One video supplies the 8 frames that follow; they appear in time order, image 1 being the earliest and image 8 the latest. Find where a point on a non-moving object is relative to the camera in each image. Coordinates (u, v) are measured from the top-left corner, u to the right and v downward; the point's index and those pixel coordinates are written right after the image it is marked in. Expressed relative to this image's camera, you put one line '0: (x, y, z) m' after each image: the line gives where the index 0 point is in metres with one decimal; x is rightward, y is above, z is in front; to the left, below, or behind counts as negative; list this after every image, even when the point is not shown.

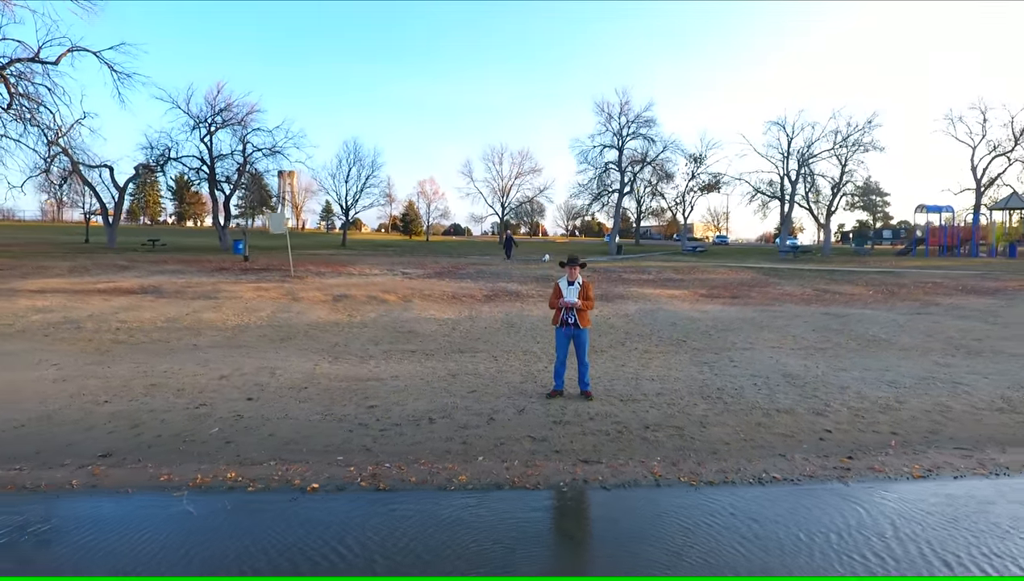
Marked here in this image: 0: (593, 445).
0: (+0.8, -1.4, +5.8) m
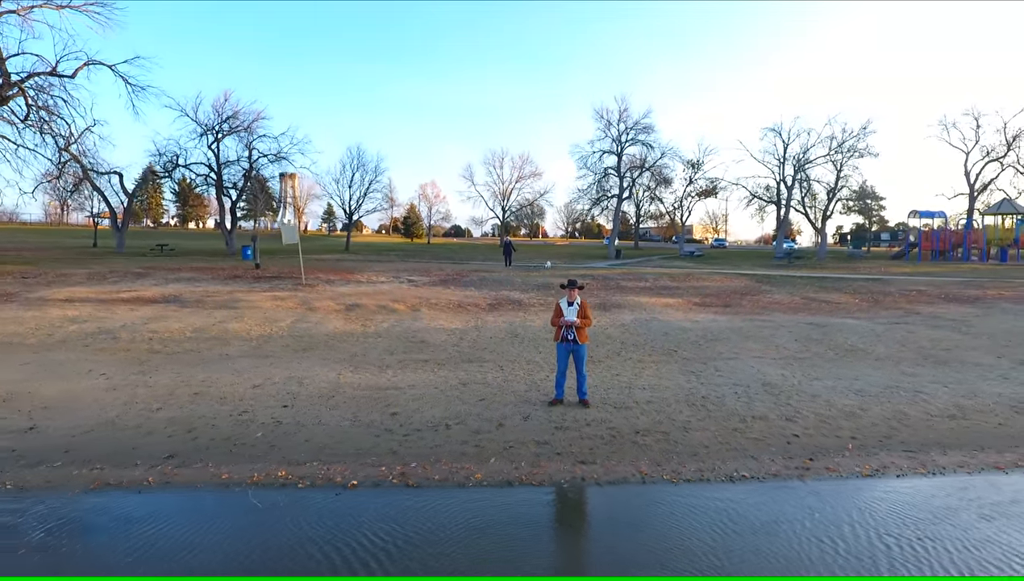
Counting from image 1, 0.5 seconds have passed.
0: (+0.8, -1.7, +6.7) m
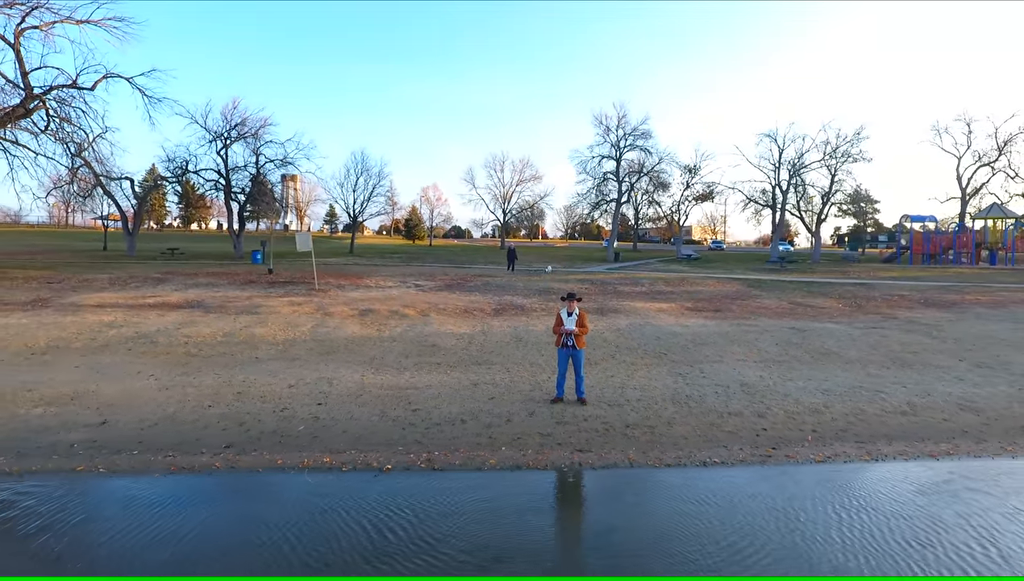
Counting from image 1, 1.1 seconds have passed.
0: (+0.9, -1.9, +7.8) m
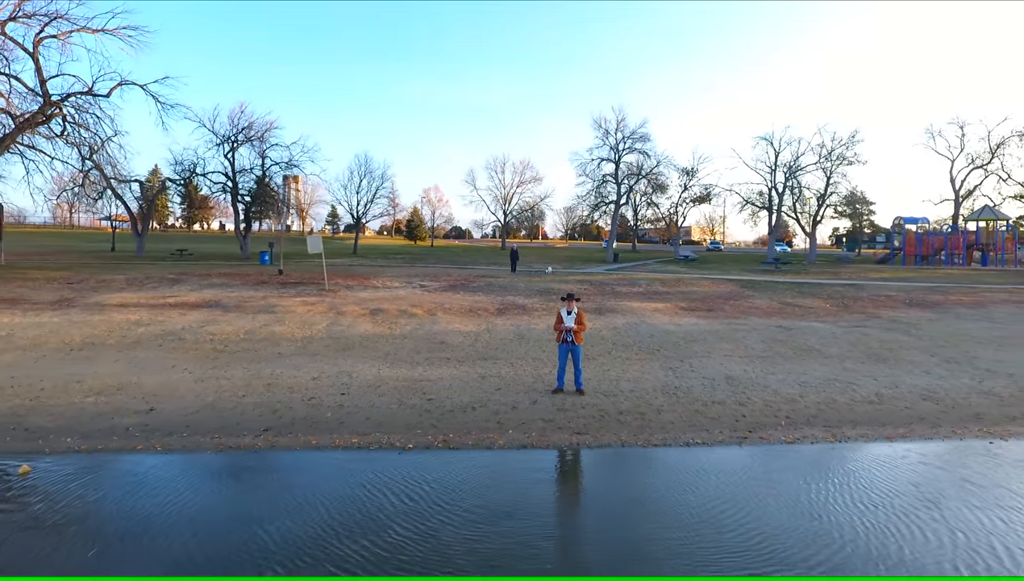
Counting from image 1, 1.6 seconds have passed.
0: (+1.0, -1.9, +8.7) m
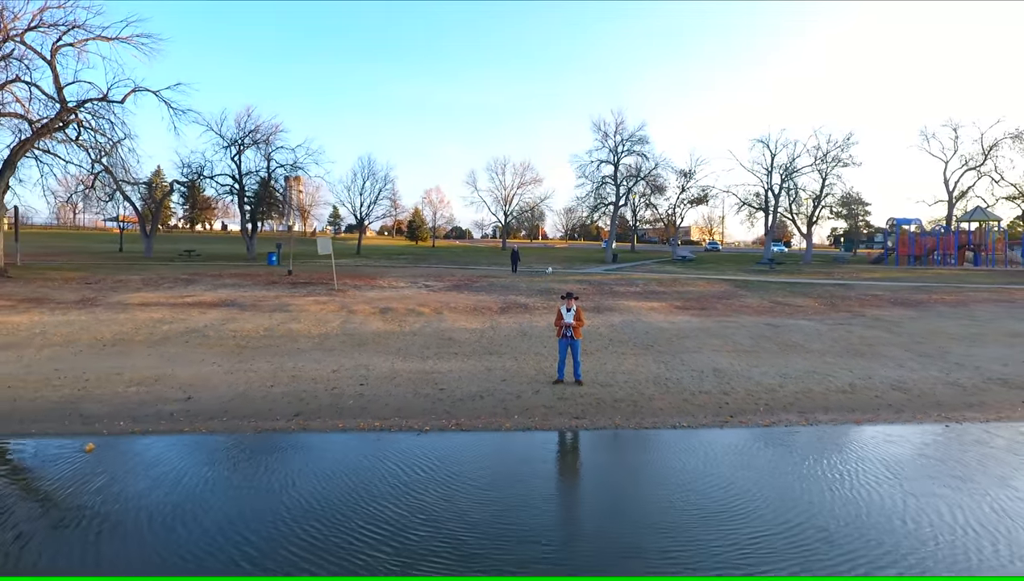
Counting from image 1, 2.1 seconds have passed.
0: (+1.1, -1.9, +9.6) m
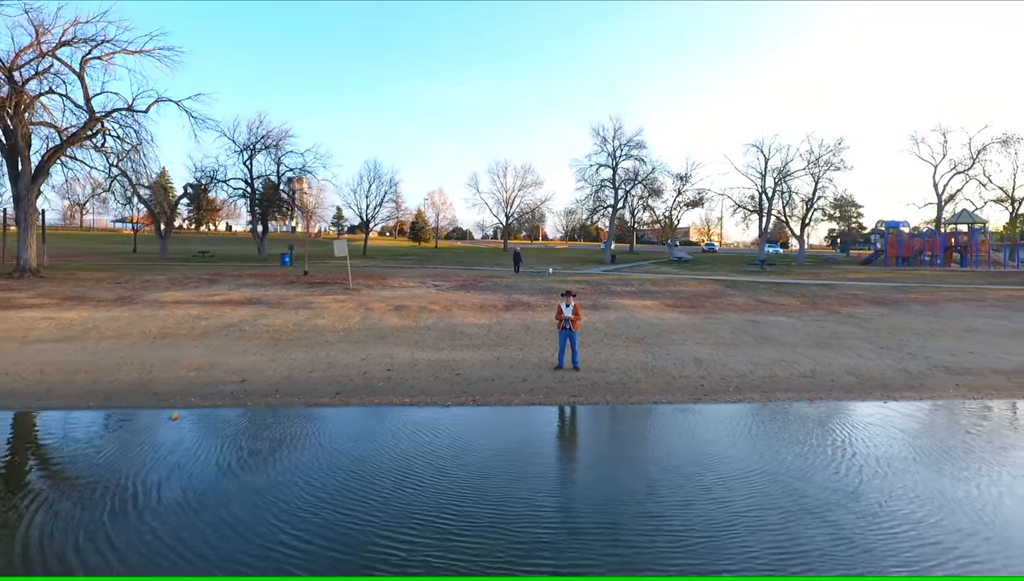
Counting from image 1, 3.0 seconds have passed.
0: (+1.2, -1.8, +11.3) m
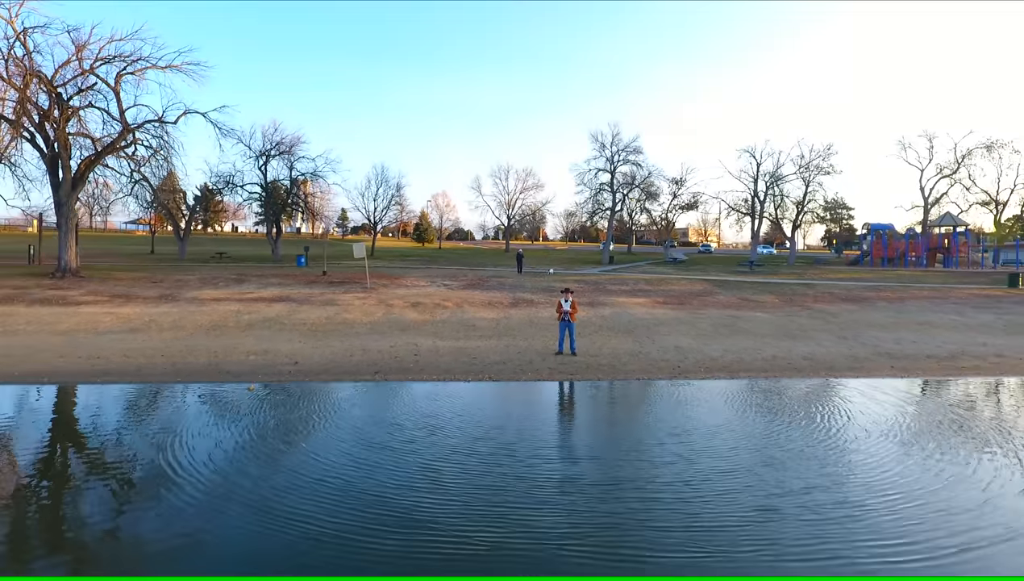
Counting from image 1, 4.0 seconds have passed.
0: (+1.4, -1.8, +13.7) m
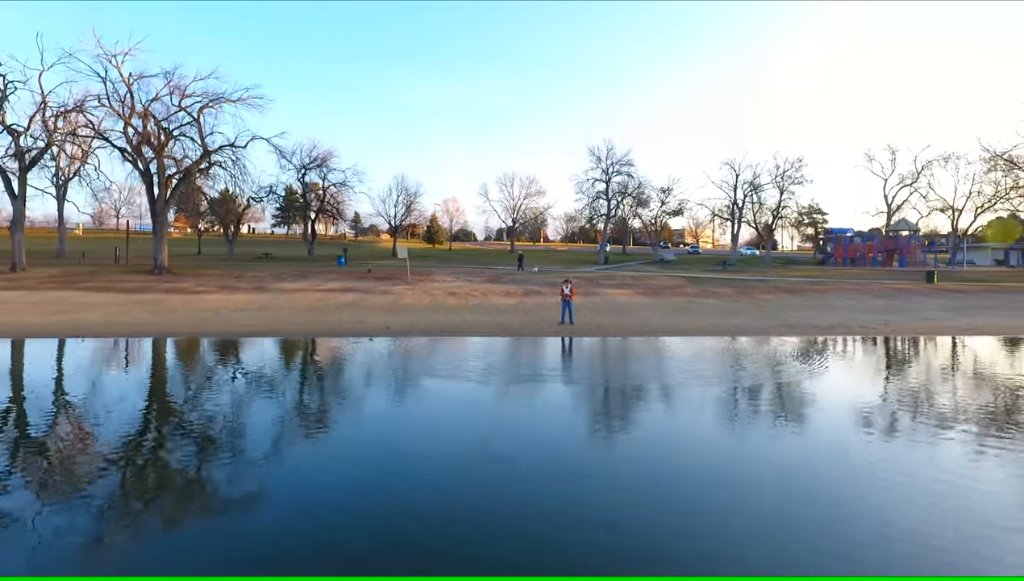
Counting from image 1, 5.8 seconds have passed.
0: (+2.1, -1.4, +20.8) m
